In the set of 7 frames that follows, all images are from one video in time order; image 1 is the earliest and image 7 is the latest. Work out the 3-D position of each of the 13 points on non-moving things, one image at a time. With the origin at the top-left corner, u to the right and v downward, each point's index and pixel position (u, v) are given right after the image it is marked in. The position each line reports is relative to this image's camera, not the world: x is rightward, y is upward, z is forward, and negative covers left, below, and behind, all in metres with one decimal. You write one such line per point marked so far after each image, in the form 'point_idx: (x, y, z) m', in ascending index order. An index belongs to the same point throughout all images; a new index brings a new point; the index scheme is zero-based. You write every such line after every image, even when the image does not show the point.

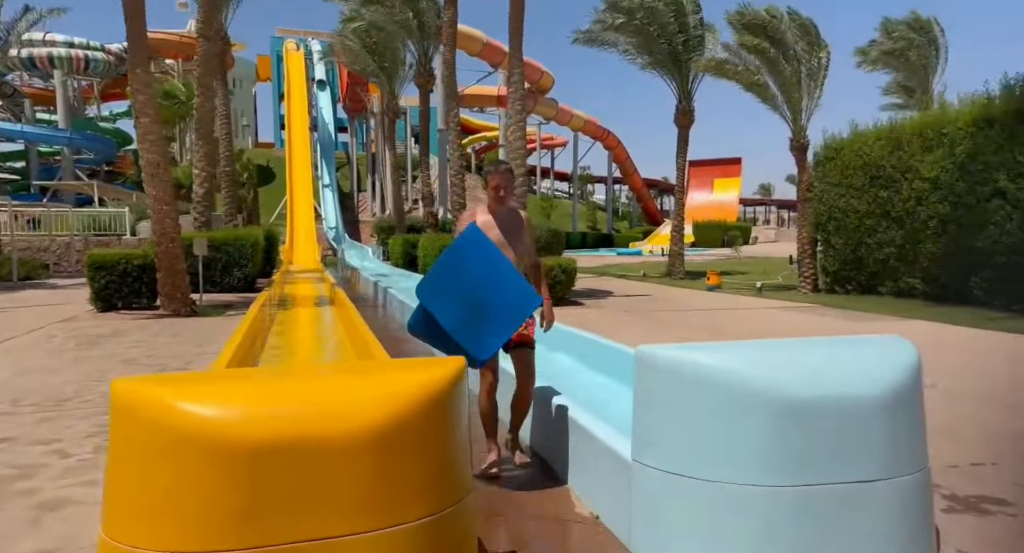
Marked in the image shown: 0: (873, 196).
0: (+7.0, +1.6, +13.8) m
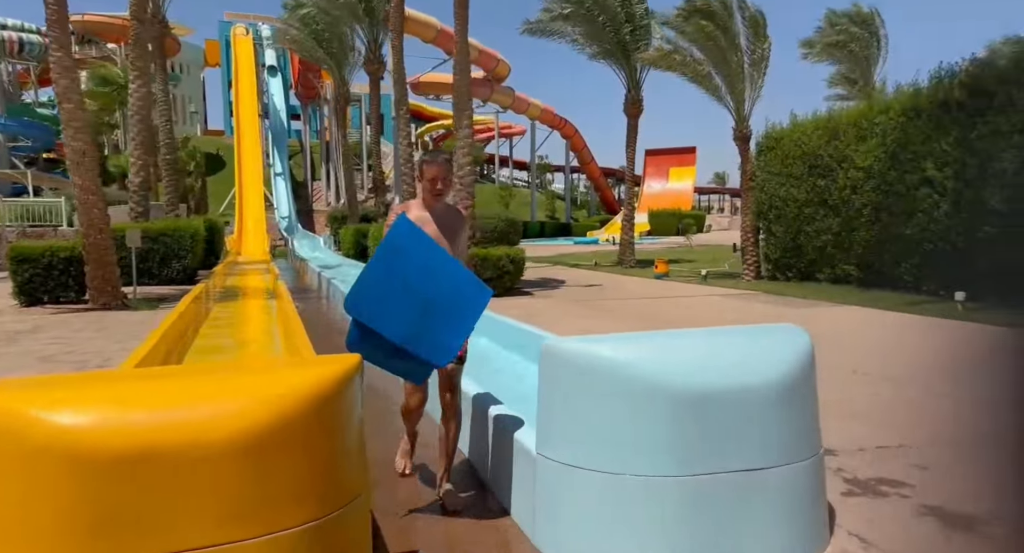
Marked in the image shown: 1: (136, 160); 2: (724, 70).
0: (+6.0, +1.8, +14.1) m
1: (-9.3, +2.8, +17.5) m
2: (+4.7, +4.7, +16.0) m
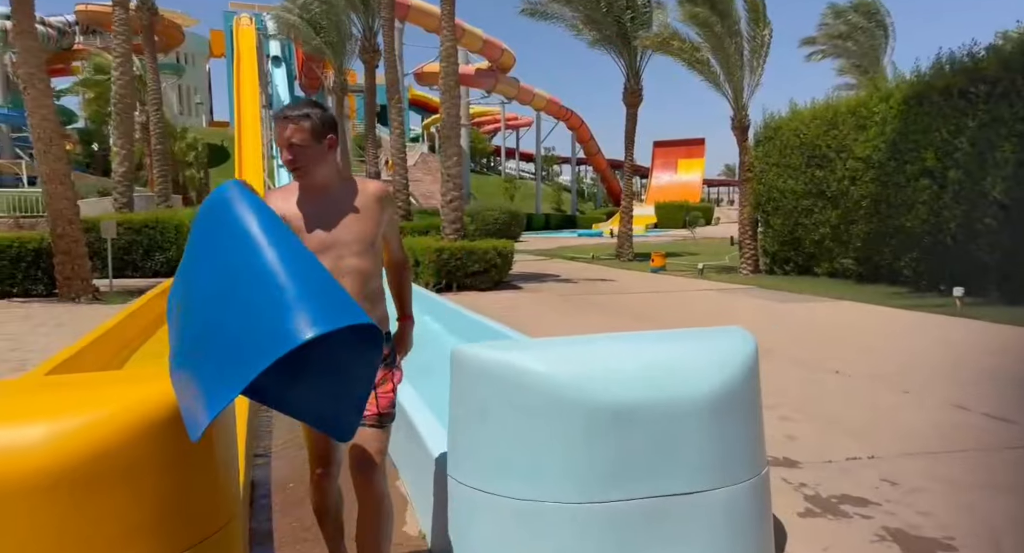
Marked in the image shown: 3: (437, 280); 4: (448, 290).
0: (+5.8, +1.9, +13.7) m
1: (-9.5, +3.1, +17.3) m
2: (+4.6, +4.8, +15.6) m
3: (-1.5, -0.1, +13.1) m
4: (-1.3, -0.3, +13.2) m
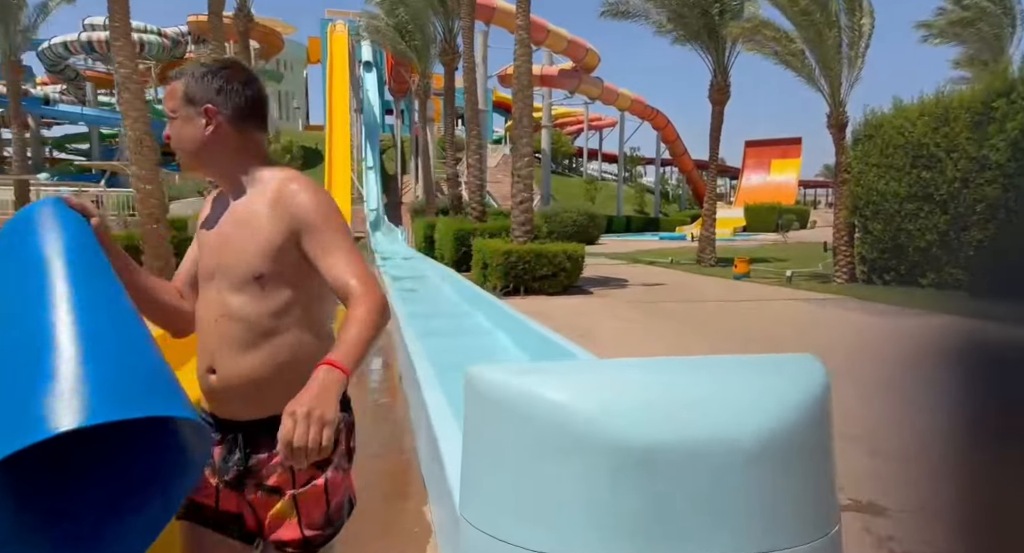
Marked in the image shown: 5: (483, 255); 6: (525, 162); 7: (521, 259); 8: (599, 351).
0: (+7.2, +1.8, +12.6) m
1: (-7.5, +3.1, +17.9) m
2: (+6.3, +4.7, +14.6) m
3: (-0.2, -0.1, +12.9) m
4: (+0.1, -0.3, +13.0) m
5: (-0.6, +0.4, +13.8) m
6: (+0.3, +2.3, +14.1) m
7: (+0.1, +0.3, +12.8) m
8: (+1.0, -0.8, +7.8) m
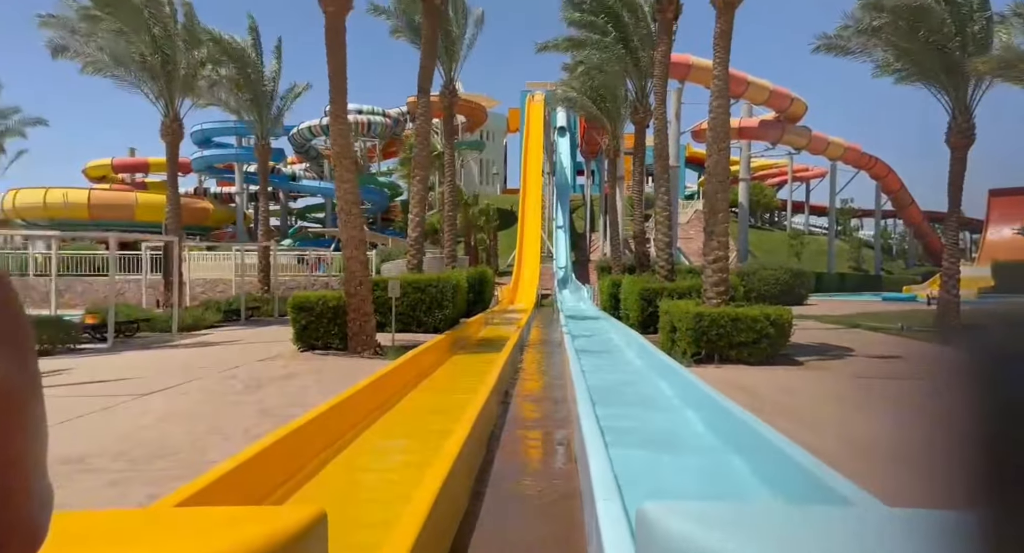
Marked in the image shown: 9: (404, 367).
0: (+10.1, +0.7, +9.6) m
1: (-2.6, +1.6, +18.8) m
2: (+9.8, +3.5, +12.0) m
3: (+3.1, -1.2, +11.7) m
4: (+3.3, -1.4, +11.7) m
5: (+2.9, -0.7, +12.7) m
6: (+3.8, +1.1, +12.9) m
7: (+3.3, -0.8, +11.6) m
8: (+2.7, -1.5, +6.5) m
9: (-1.5, -1.2, +10.1) m
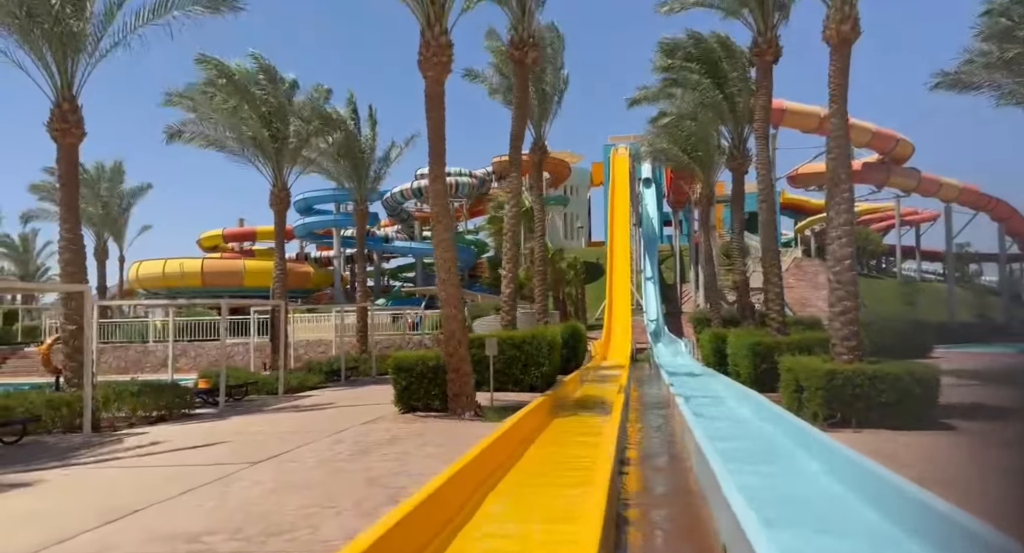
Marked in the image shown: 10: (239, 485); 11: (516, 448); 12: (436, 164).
0: (+11.4, +0.3, +7.8) m
1: (0.0, +0.1, +18.6) m
2: (+11.4, +2.8, +10.5) m
3: (+4.8, -2.0, +10.6) m
4: (+5.0, -2.2, +10.6) m
5: (+4.7, -1.6, +11.7) m
6: (+5.6, +0.2, +11.9) m
7: (+5.0, -1.6, +10.5) m
8: (+3.8, -1.9, +5.5) m
9: (+0.1, -2.1, +9.5) m
10: (-3.0, -2.3, +7.7) m
11: (0.0, -2.3, +9.3) m
12: (-1.4, +2.0, +12.8) m
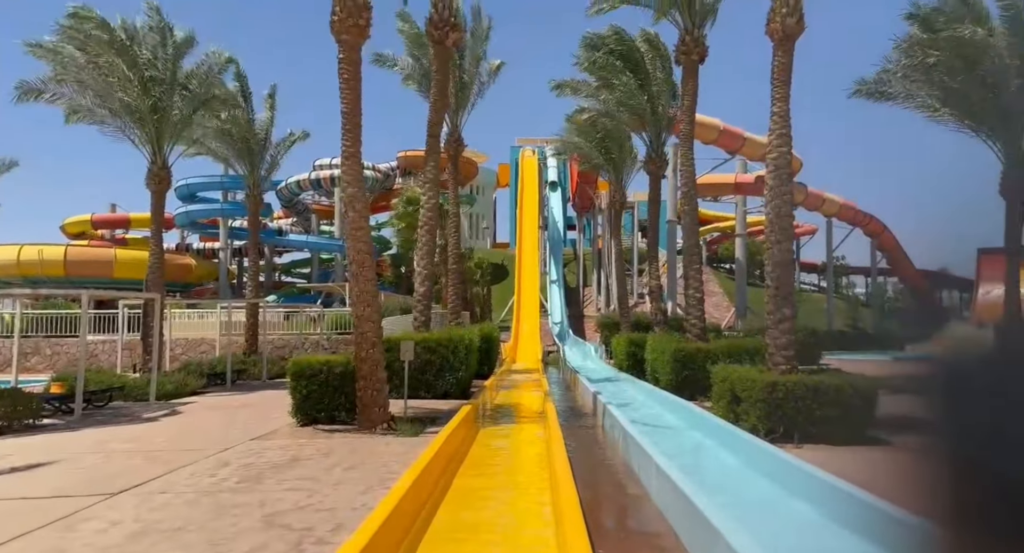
0: (+10.8, 0.0, +8.2) m
1: (-2.2, +0.1, +17.1) m
2: (+10.4, +2.5, +10.8) m
3: (+3.7, -2.1, +10.0) m
4: (+3.9, -2.3, +10.0) m
5: (+3.5, -1.7, +11.0) m
6: (+4.4, +0.1, +11.4) m
7: (+3.9, -1.6, +9.9) m
8: (+3.5, -1.9, +4.7) m
9: (-0.8, -2.0, +8.2) m
10: (-3.5, -2.1, +5.9) m
11: (-0.8, -2.2, +8.0) m
12: (-2.6, +2.2, +11.2) m
